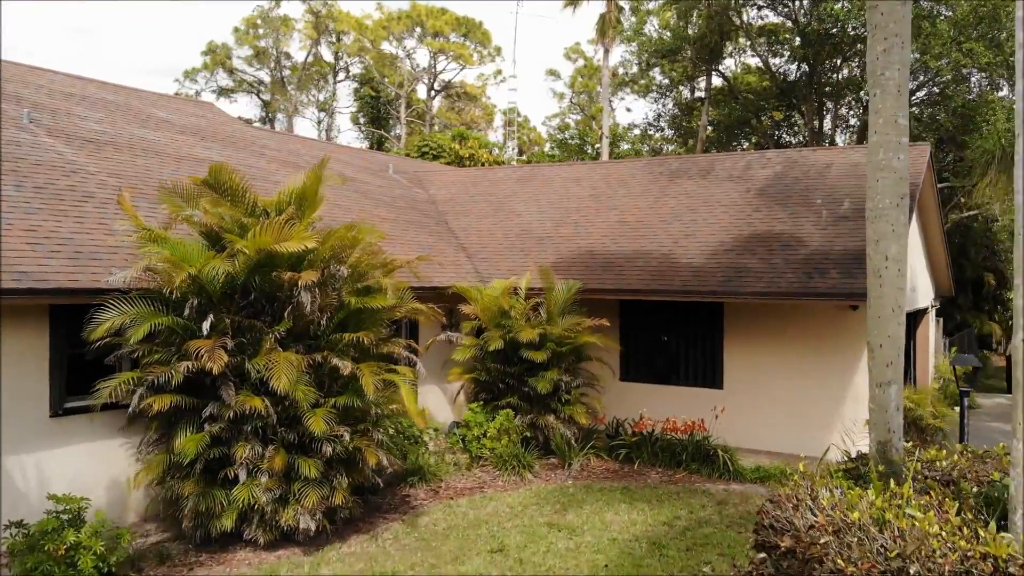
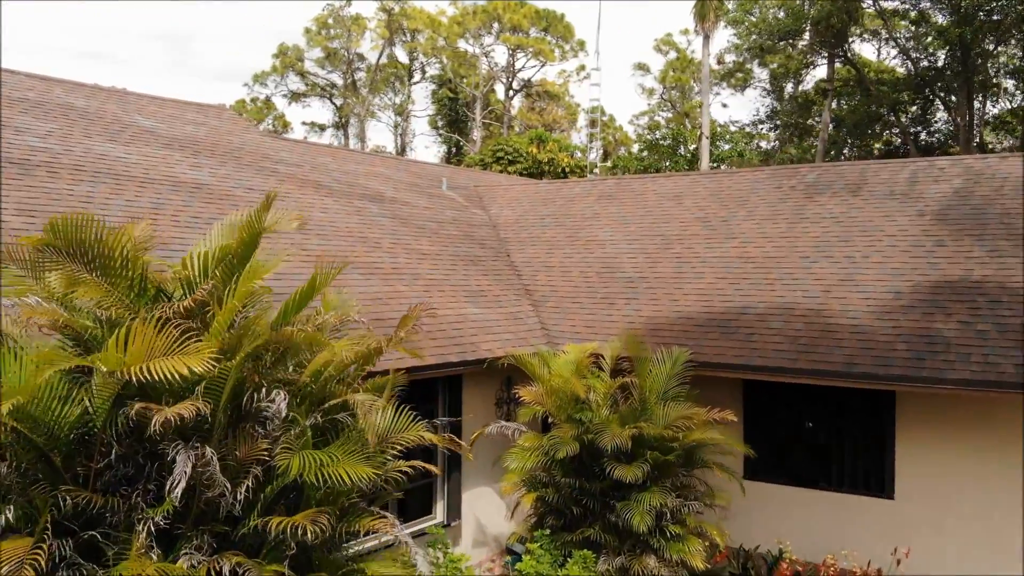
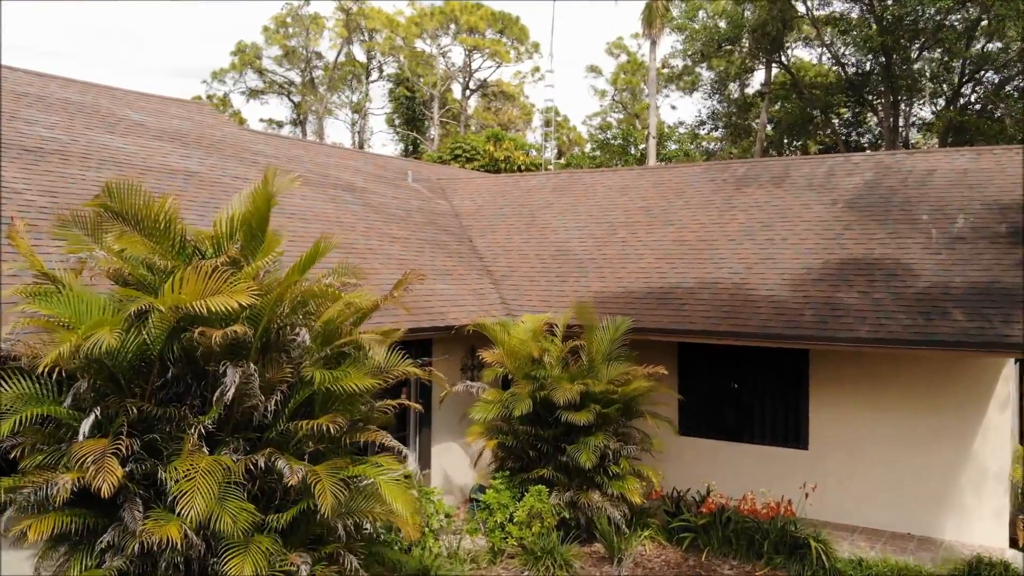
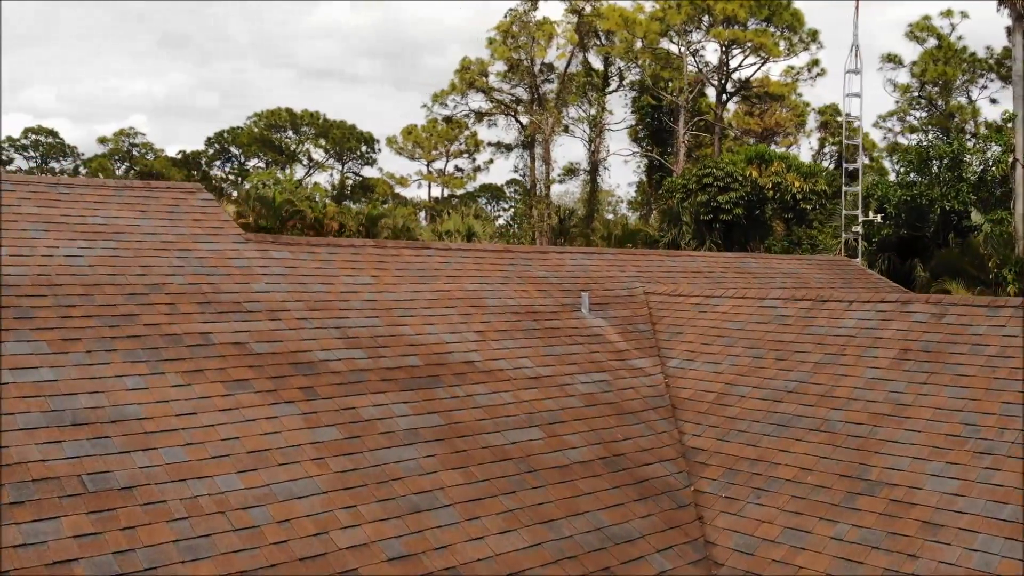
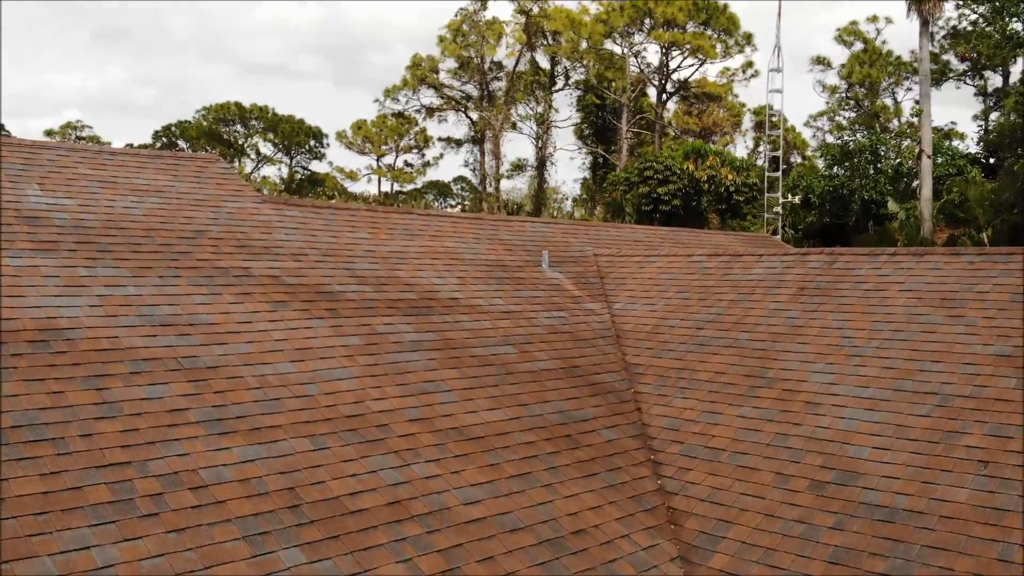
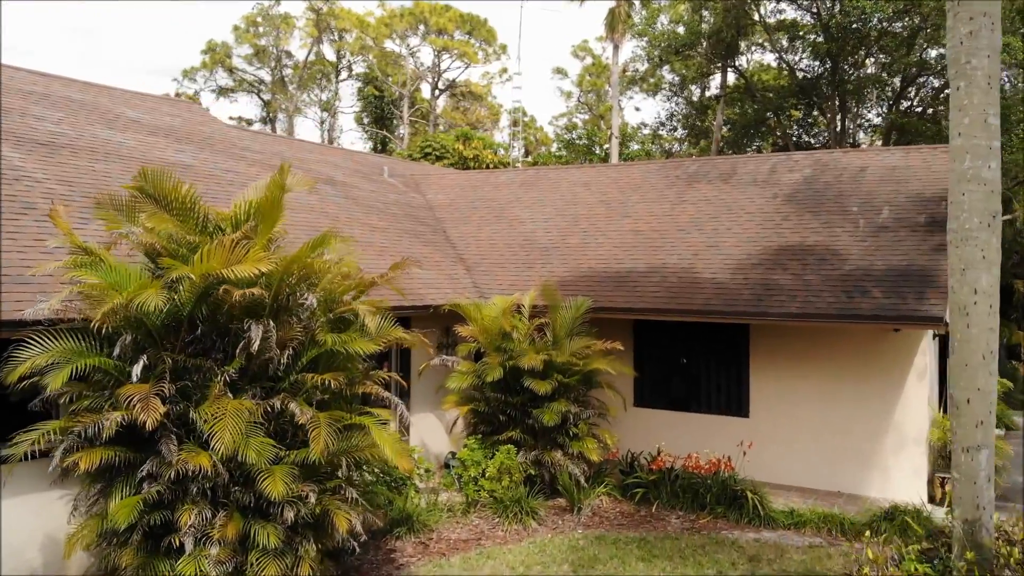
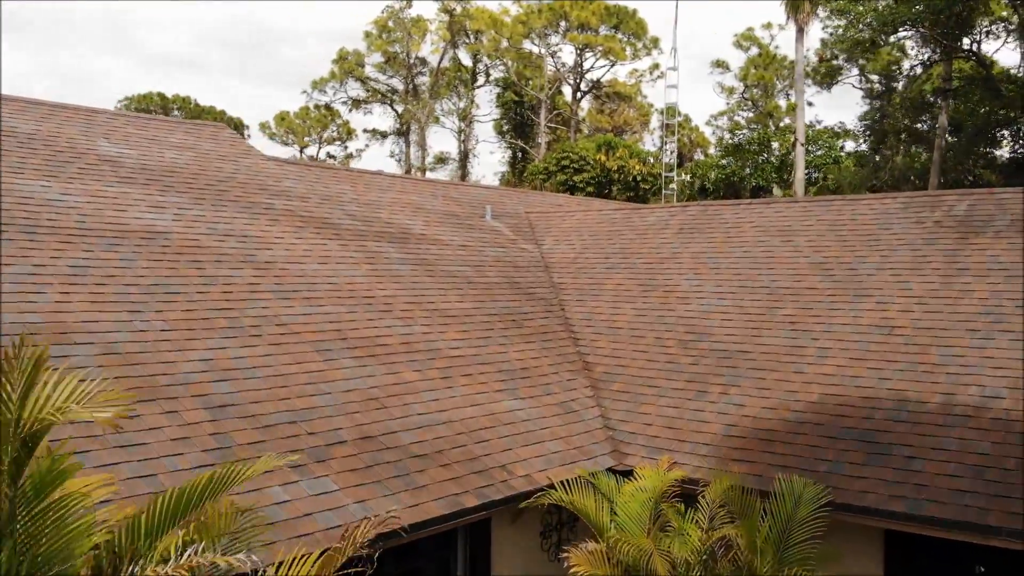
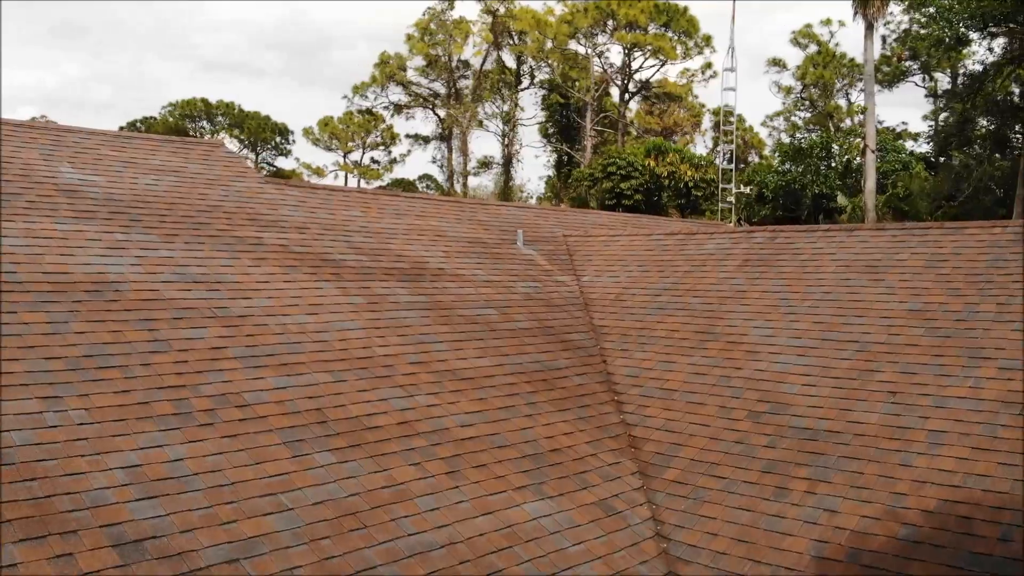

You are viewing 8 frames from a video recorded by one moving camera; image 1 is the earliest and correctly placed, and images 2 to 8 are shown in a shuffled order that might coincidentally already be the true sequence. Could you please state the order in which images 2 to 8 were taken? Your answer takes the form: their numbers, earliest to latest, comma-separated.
6, 3, 2, 7, 8, 5, 4
